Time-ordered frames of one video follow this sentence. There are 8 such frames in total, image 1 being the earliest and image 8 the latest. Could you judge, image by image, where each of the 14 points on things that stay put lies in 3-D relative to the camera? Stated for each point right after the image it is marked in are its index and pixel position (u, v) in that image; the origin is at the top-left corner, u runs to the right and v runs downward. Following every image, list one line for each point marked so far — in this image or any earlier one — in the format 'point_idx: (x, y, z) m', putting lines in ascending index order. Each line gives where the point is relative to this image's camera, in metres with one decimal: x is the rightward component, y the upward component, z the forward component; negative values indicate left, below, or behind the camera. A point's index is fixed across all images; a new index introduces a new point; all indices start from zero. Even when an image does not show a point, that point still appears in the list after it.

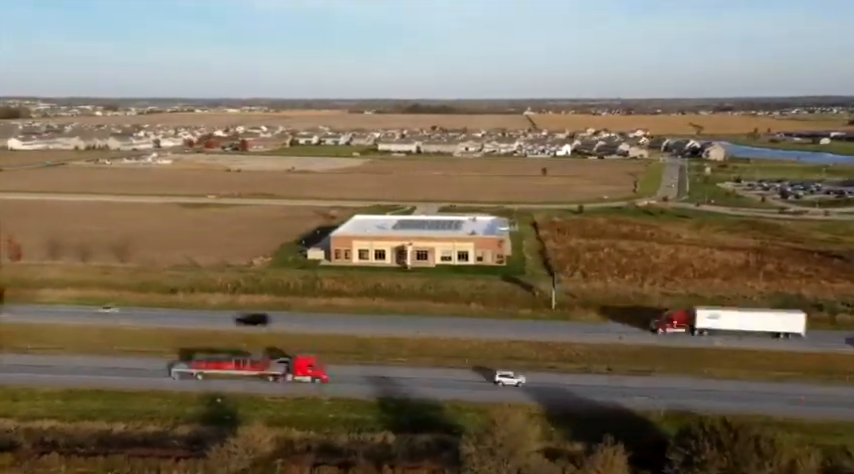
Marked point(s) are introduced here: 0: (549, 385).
0: (+2.0, -2.5, +14.2) m
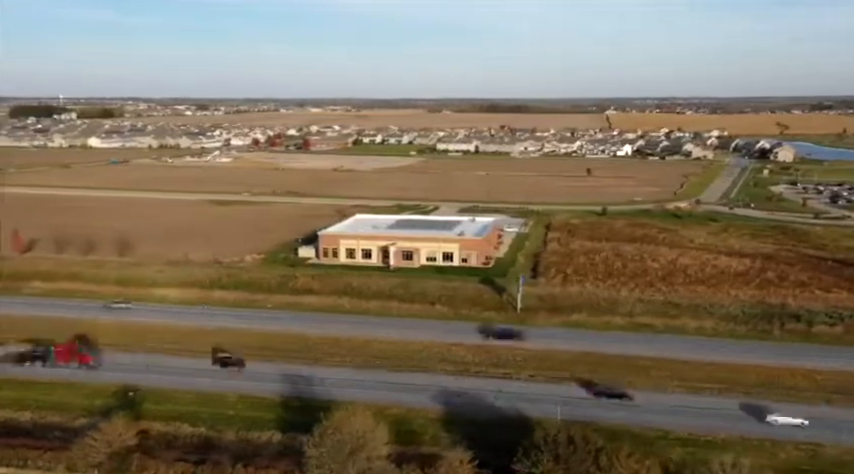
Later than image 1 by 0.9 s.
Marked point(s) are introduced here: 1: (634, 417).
0: (+0.6, -2.5, +14.1) m
1: (+3.2, -2.8, +13.0) m
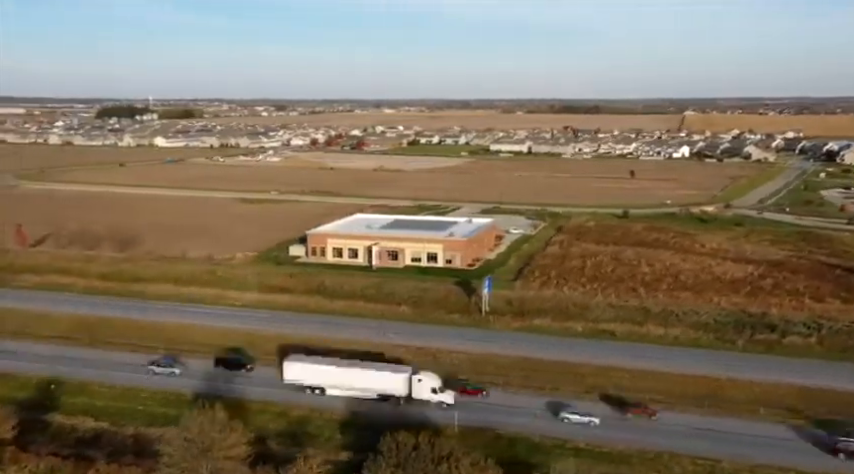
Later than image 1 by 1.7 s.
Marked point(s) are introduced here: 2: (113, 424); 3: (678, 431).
0: (-0.8, -2.5, +13.9) m
1: (+1.7, -2.8, +12.5) m
2: (-4.7, -2.8, +12.7) m
3: (+3.7, -2.8, +12.4) m
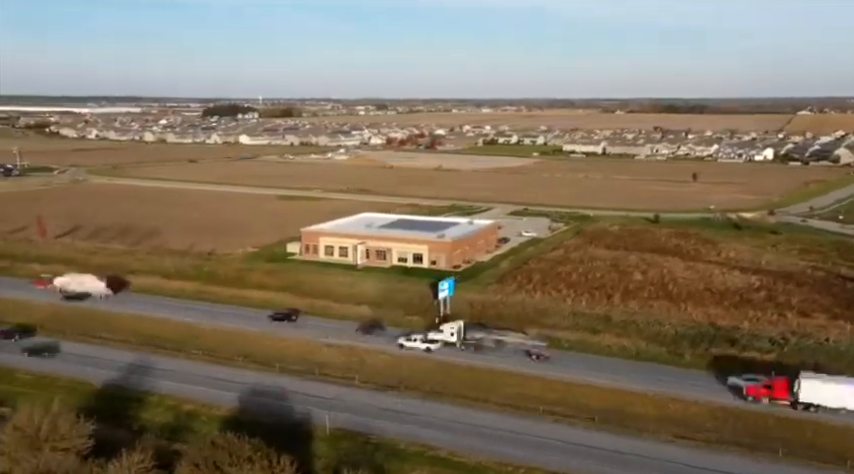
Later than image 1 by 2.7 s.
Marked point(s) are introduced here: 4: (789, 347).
0: (-2.5, -2.5, +14.0) m
1: (-0.2, -2.8, +12.4) m
2: (-6.5, -2.7, +13.3) m
3: (+1.8, -2.9, +11.9) m
4: (+7.2, -2.2, +17.0) m
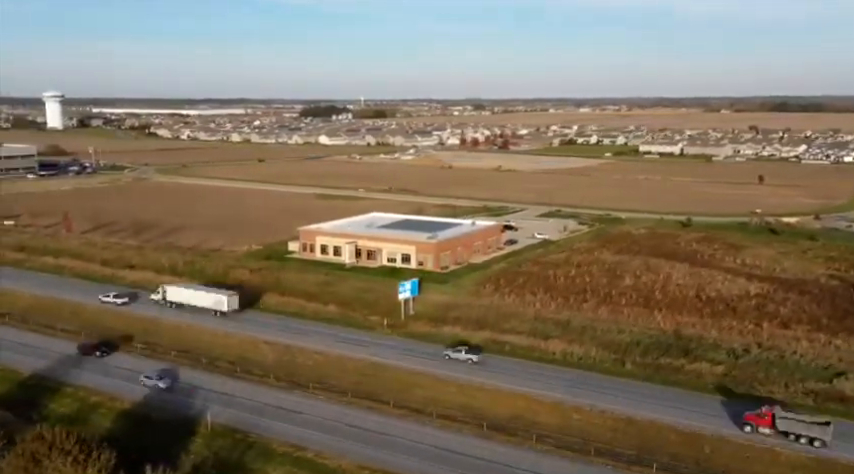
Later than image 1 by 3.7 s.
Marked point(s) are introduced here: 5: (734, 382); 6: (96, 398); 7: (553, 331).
0: (-4.0, -2.5, +14.3) m
1: (-1.9, -2.8, +12.3) m
2: (-8.0, -2.6, +14.0) m
3: (0.0, -3.0, +11.7) m
4: (+6.0, -2.3, +16.0) m
5: (+5.4, -2.6, +15.0) m
6: (-5.3, -2.6, +13.8) m
7: (+2.6, -2.0, +17.9) m
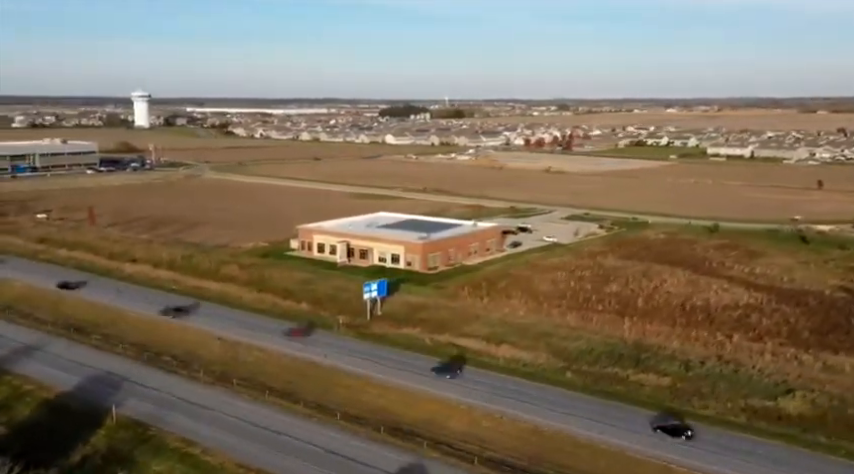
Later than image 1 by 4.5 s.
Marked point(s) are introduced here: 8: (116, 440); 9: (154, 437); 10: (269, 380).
0: (-5.3, -2.4, +14.6) m
1: (-3.4, -2.8, +12.5) m
2: (-9.3, -2.5, +14.8) m
3: (-1.6, -3.0, +11.6) m
4: (+4.8, -2.4, +15.3) m
5: (+4.1, -2.7, +14.4) m
6: (-6.6, -2.5, +14.3) m
7: (+1.7, -2.0, +17.5) m
8: (-4.5, -2.9, +12.2) m
9: (-3.9, -2.9, +12.2) m
10: (-2.7, -2.5, +14.8) m
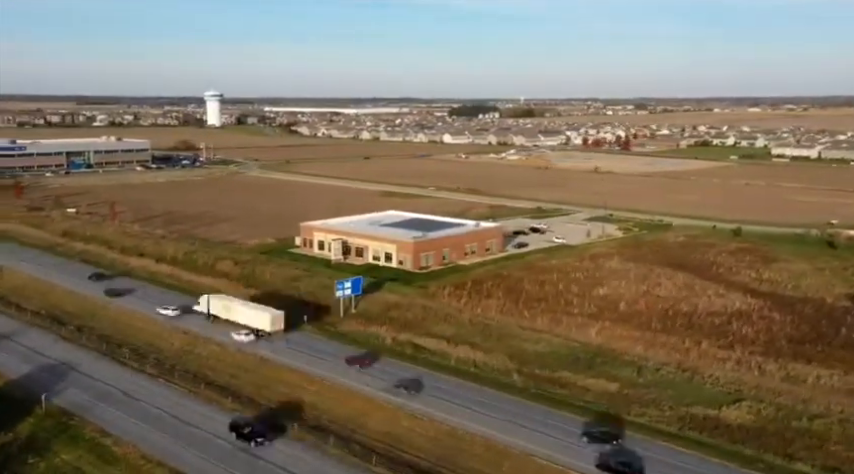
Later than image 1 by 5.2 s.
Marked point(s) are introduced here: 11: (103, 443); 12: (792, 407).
0: (-6.3, -2.3, +15.1) m
1: (-4.7, -2.7, +12.8) m
2: (-10.3, -2.3, +15.6) m
3: (-2.9, -2.9, +11.7) m
4: (+3.8, -2.5, +14.8) m
5: (+3.1, -2.7, +13.9) m
6: (-7.7, -2.4, +14.8) m
7: (+0.9, -2.0, +17.3) m
8: (-5.7, -2.8, +12.5) m
9: (-5.2, -2.8, +12.5) m
10: (-3.8, -2.4, +15.0) m
11: (-4.5, -2.9, +11.9) m
12: (+5.8, -2.7, +13.5) m
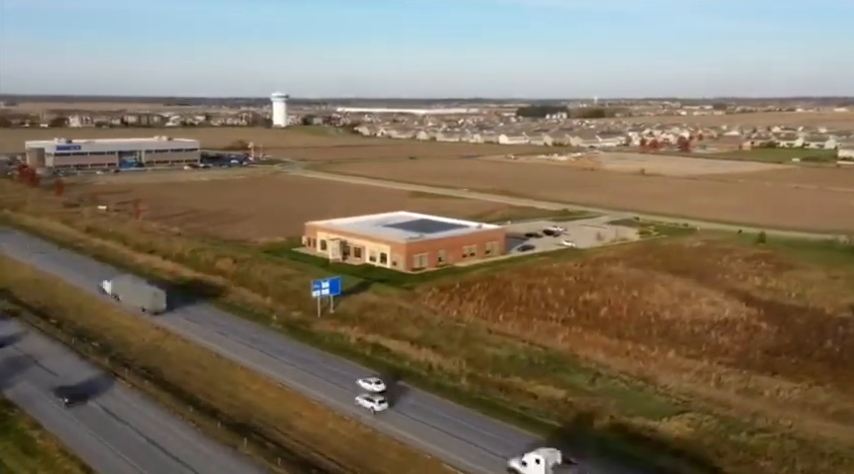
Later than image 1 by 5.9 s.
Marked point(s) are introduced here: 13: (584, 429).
0: (-7.2, -2.3, +15.6) m
1: (-5.7, -2.7, +13.1) m
2: (-11.1, -2.2, +16.5) m
3: (-4.1, -2.9, +11.9) m
4: (+2.9, -2.5, +14.5) m
5: (+2.0, -2.8, +13.6) m
6: (-8.6, -2.3, +15.5) m
7: (+0.2, -2.1, +17.2) m
8: (-6.8, -2.8, +13.0) m
9: (-6.3, -2.7, +12.9) m
10: (-4.7, -2.4, +15.3) m
11: (-5.7, -2.9, +12.3) m
12: (+4.7, -2.8, +12.9) m
13: (+2.4, -2.9, +12.8) m
